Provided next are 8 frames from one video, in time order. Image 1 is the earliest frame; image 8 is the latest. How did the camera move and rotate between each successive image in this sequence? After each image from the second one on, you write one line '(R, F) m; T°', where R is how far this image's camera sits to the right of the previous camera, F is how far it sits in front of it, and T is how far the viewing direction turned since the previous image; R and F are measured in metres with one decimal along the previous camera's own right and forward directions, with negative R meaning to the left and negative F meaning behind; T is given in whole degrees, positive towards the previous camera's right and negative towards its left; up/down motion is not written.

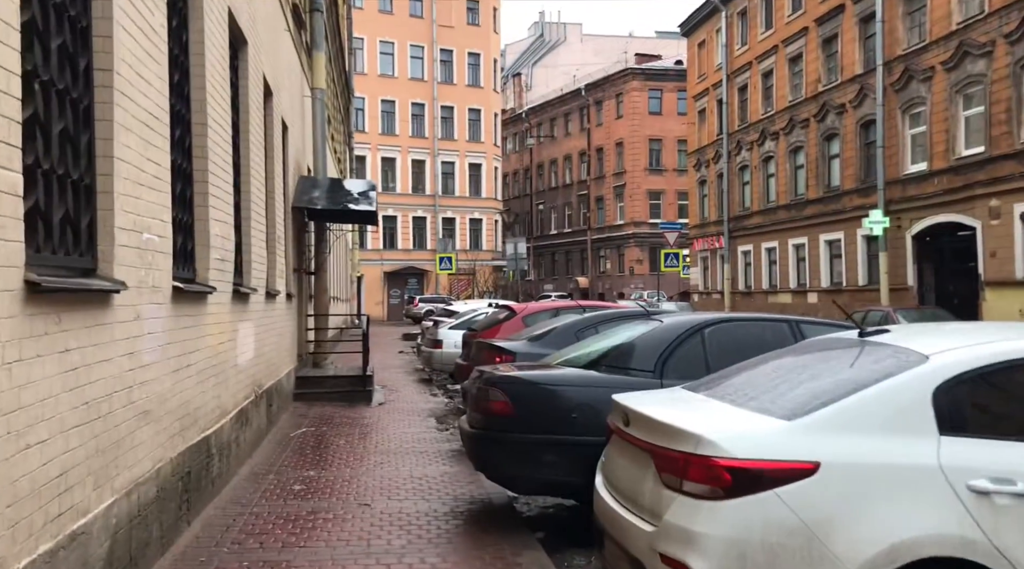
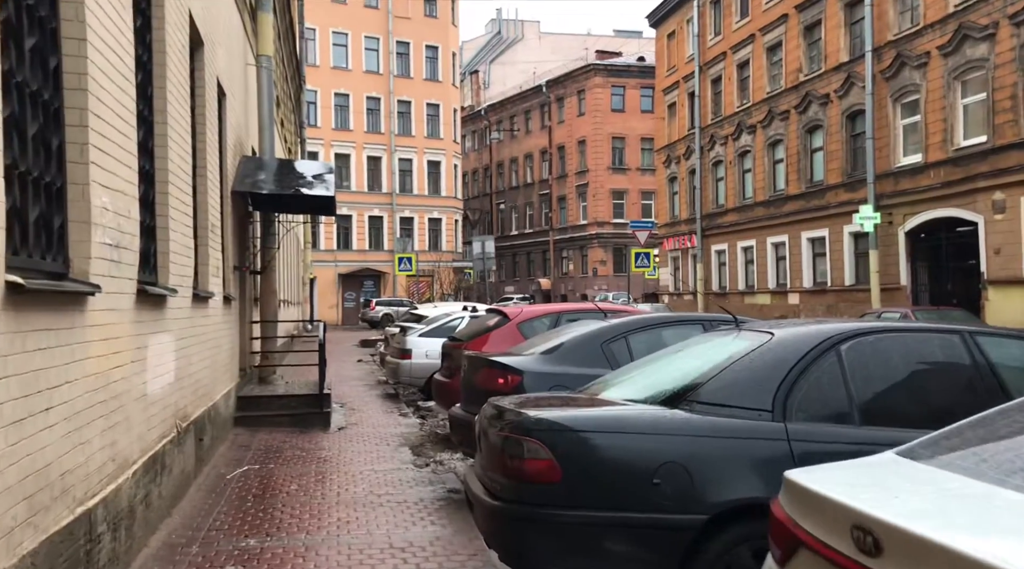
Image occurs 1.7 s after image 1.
(-0.4, +1.9) m; +3°
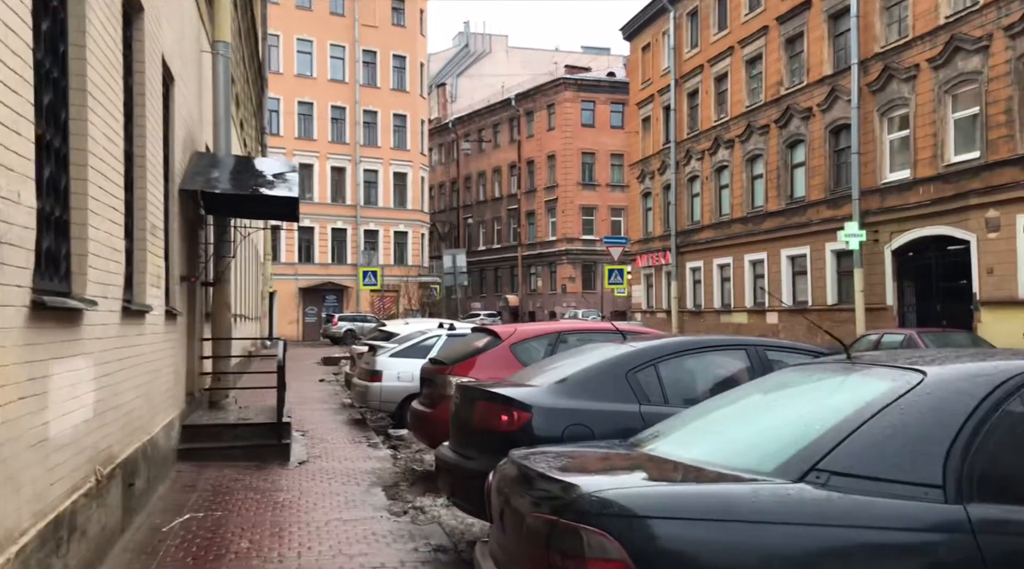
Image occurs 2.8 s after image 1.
(-0.3, +1.2) m; +3°
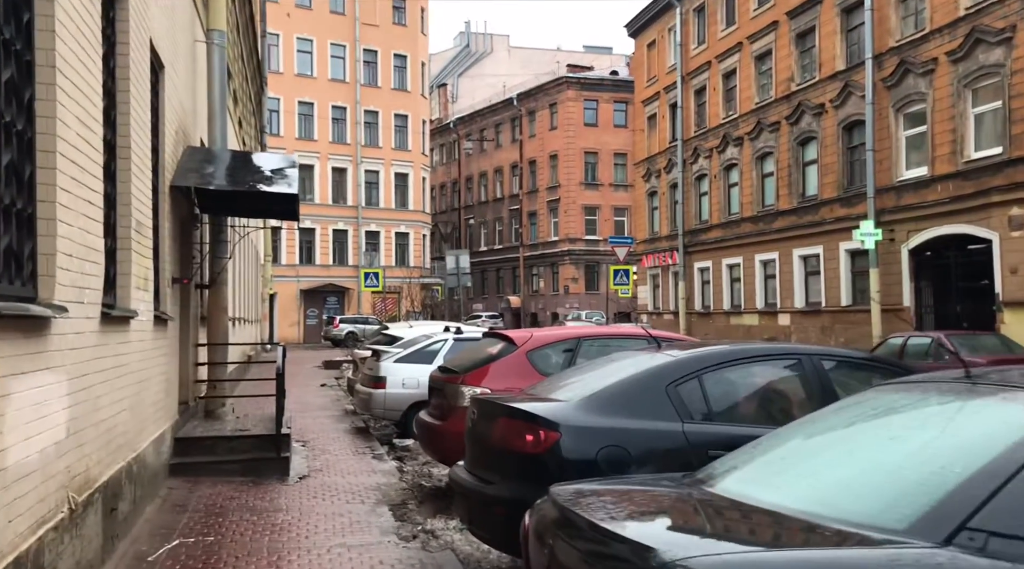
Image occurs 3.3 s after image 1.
(-0.1, +0.6) m; 0°
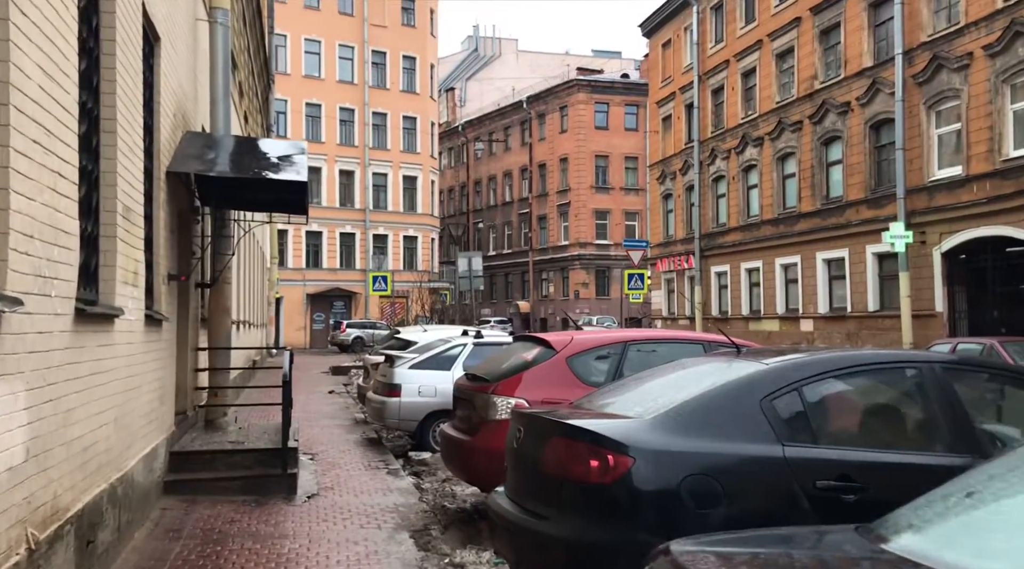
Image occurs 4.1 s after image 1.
(-0.2, +0.8) m; 0°
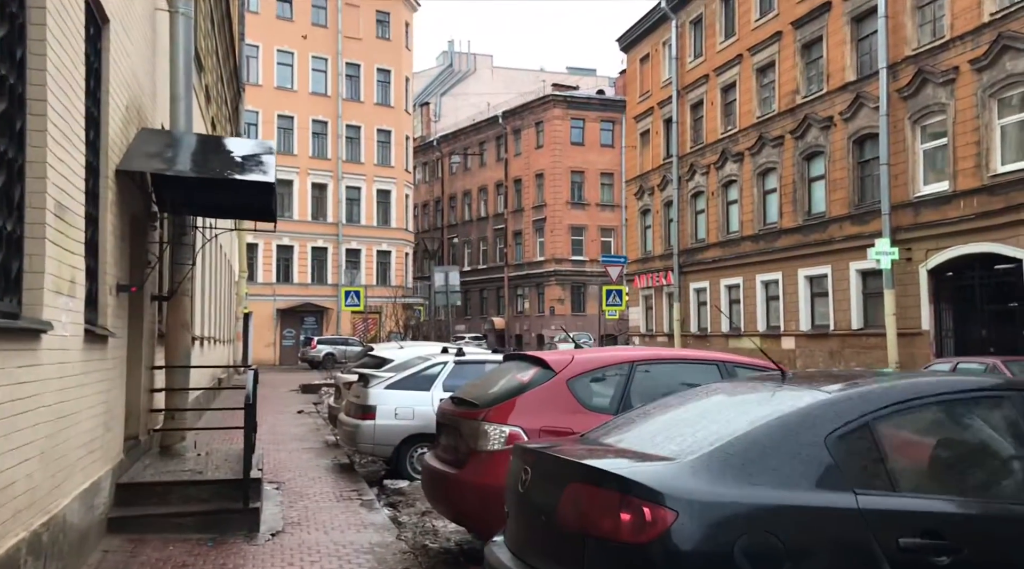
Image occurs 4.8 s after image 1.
(-0.1, +0.7) m; +2°
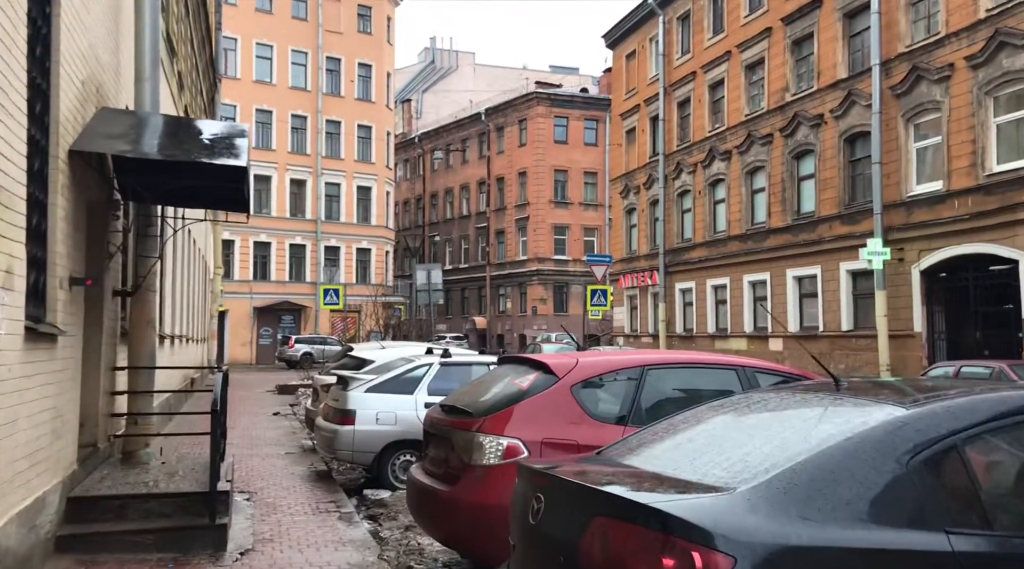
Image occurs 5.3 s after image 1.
(-0.1, +0.6) m; +1°
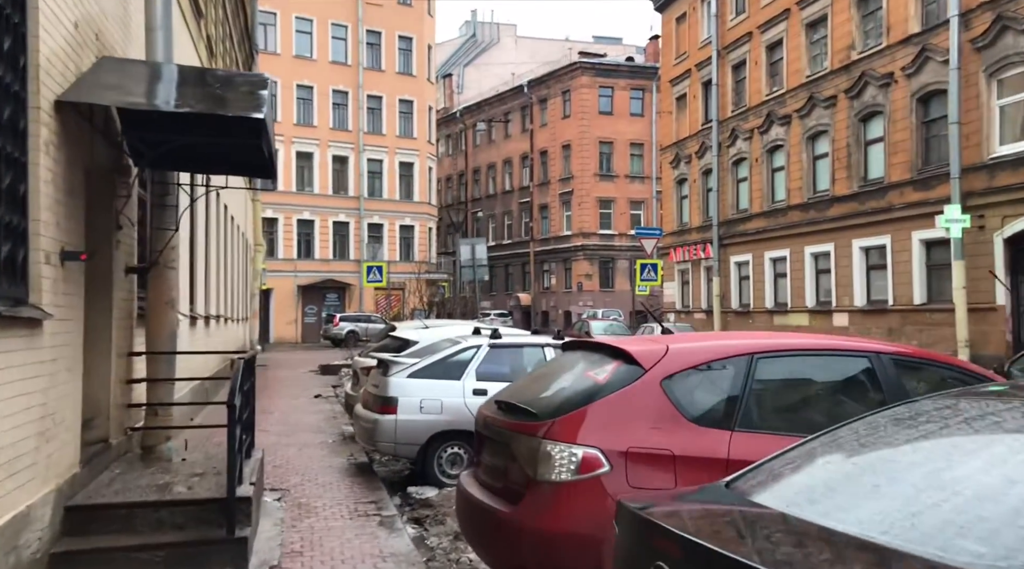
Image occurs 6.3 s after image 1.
(-0.1, +1.0) m; -3°
